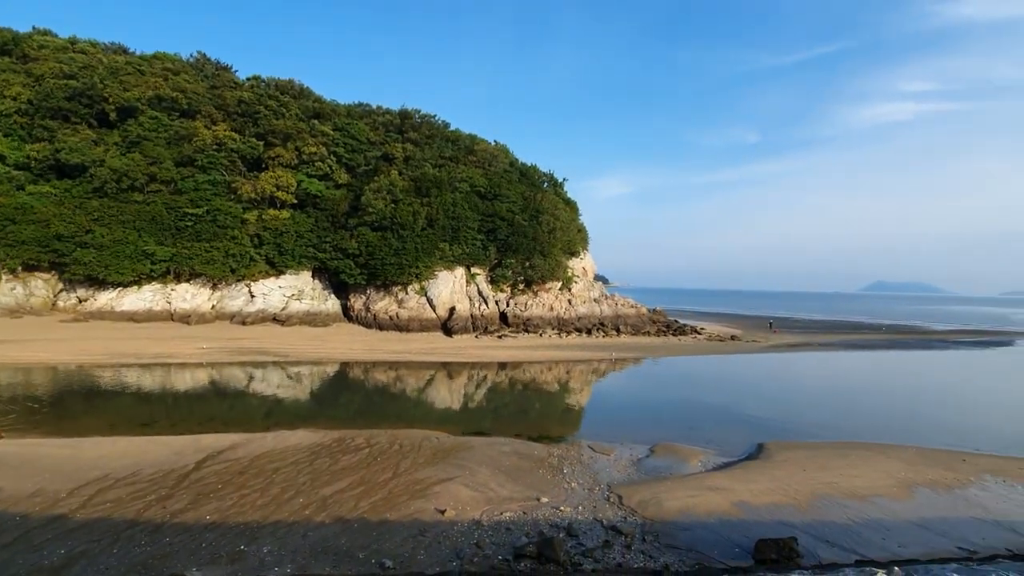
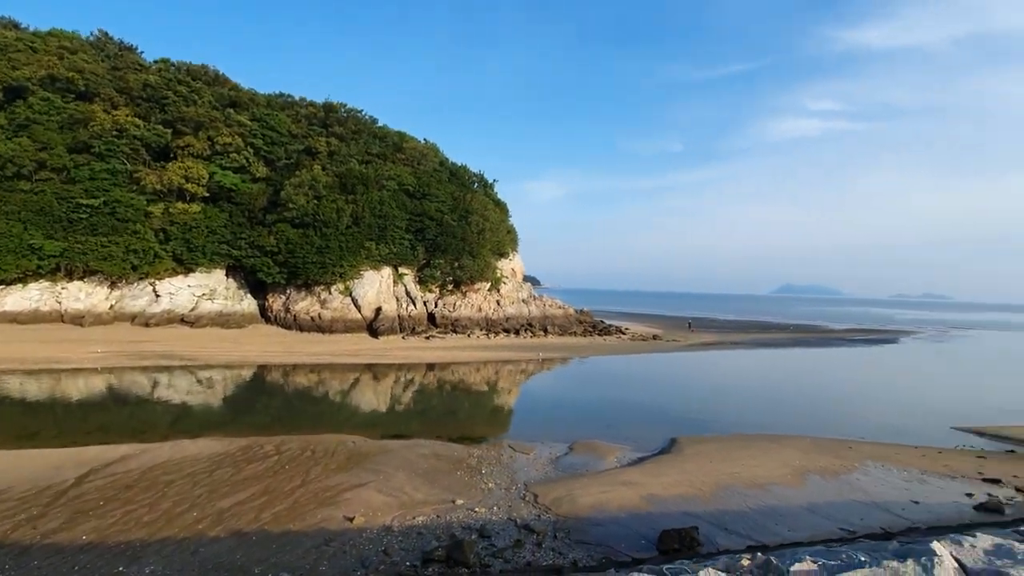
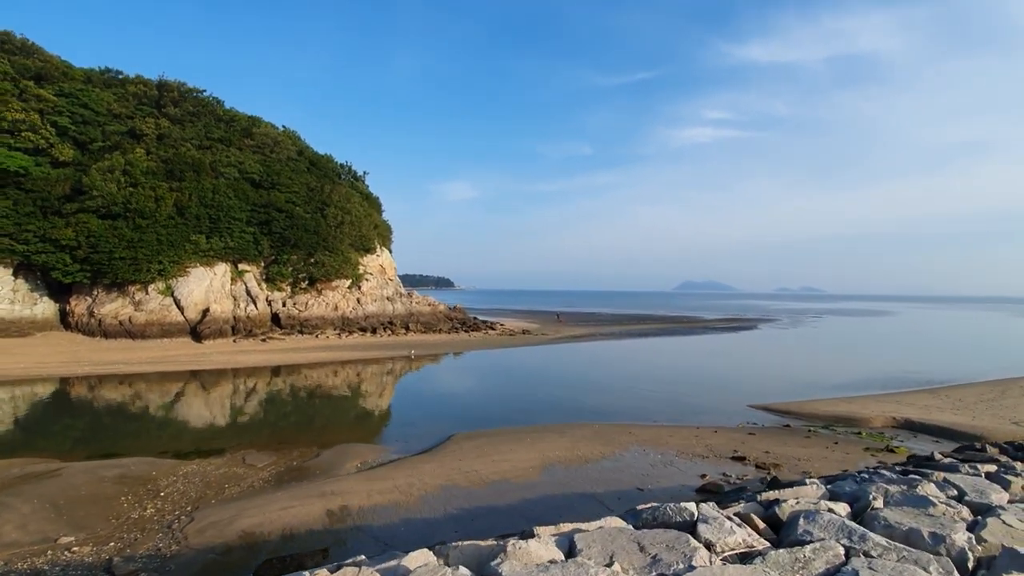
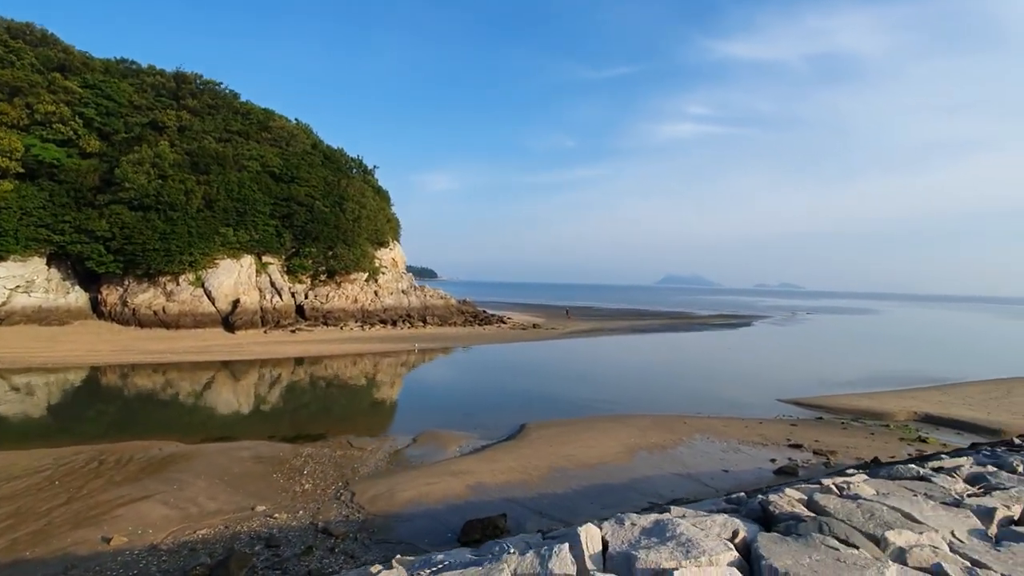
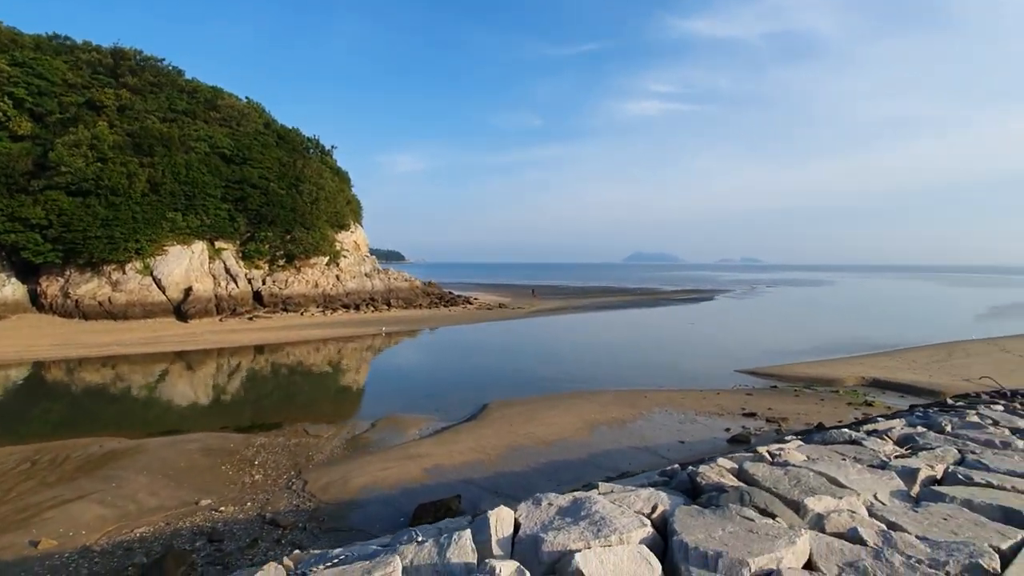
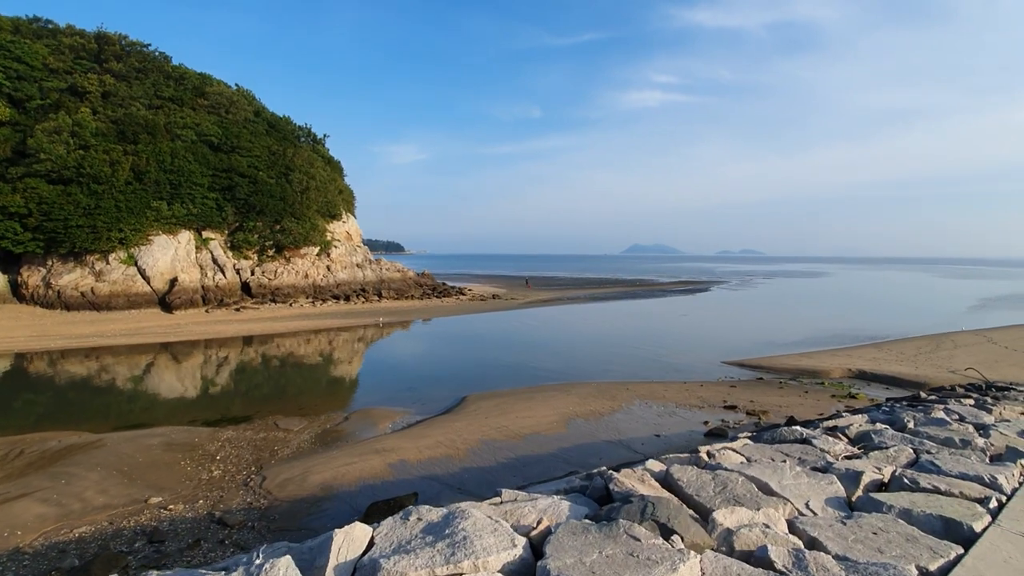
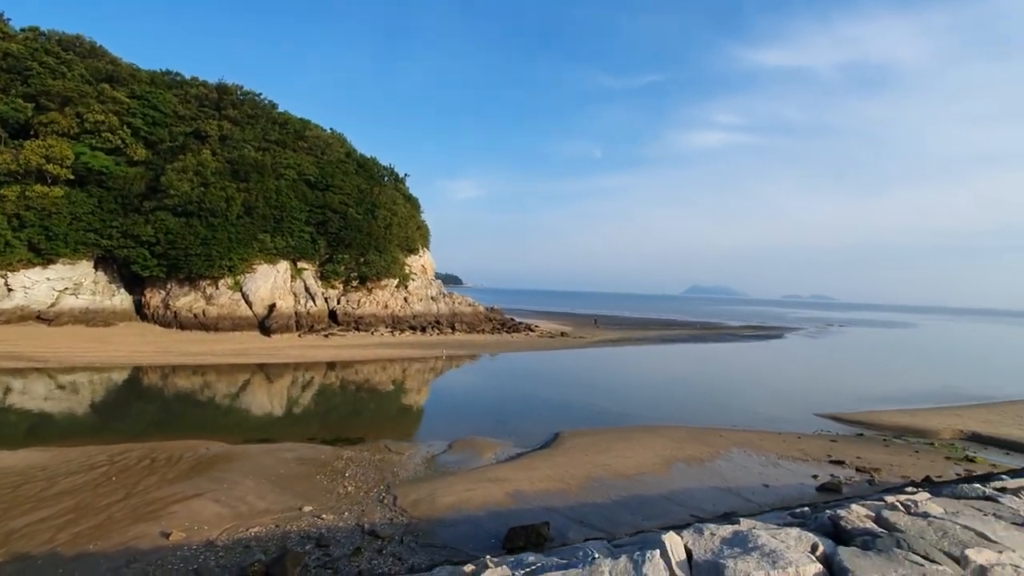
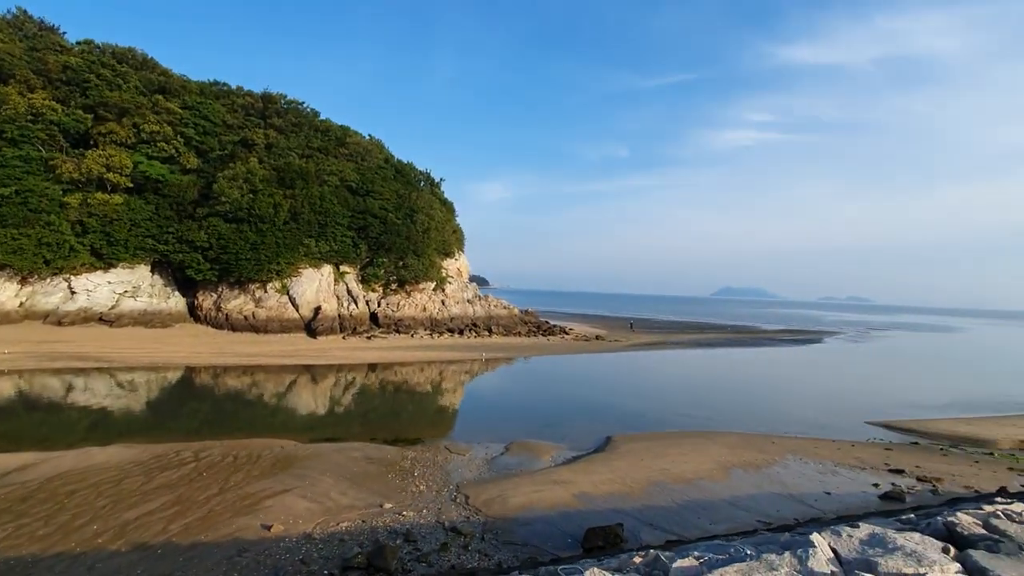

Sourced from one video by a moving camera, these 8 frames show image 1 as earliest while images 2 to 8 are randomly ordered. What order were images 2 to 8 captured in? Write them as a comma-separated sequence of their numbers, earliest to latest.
2, 8, 7, 4, 5, 6, 3
